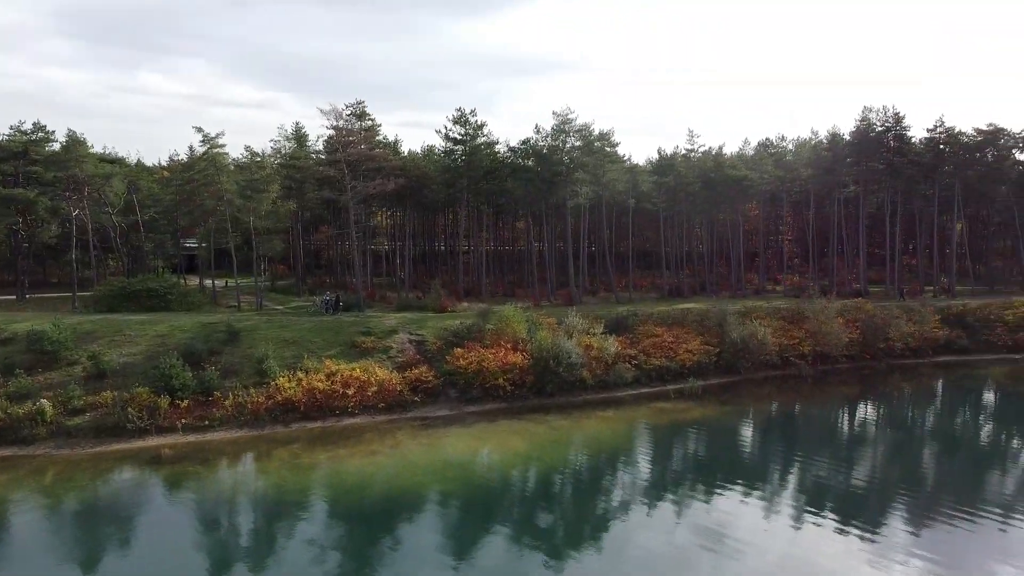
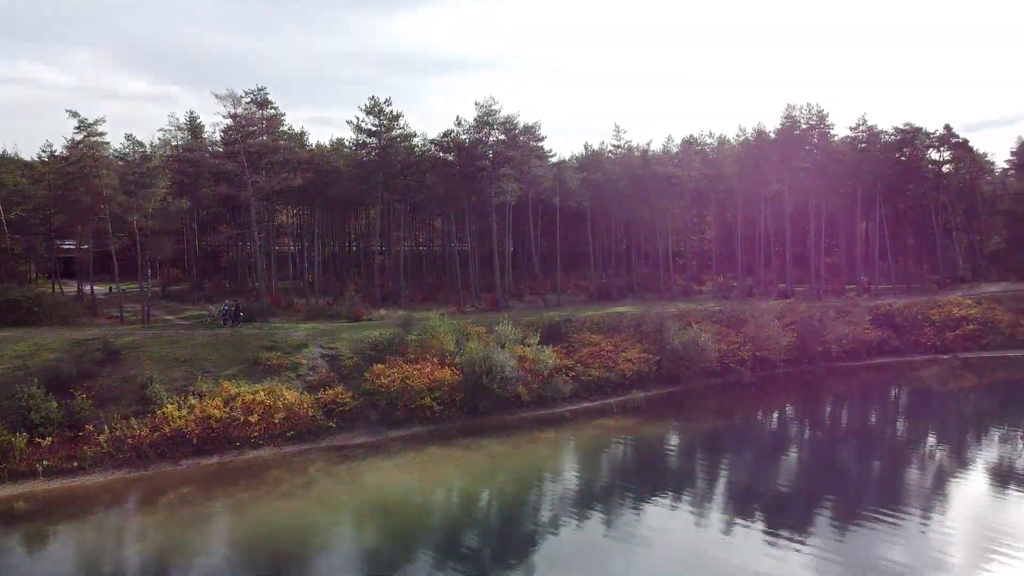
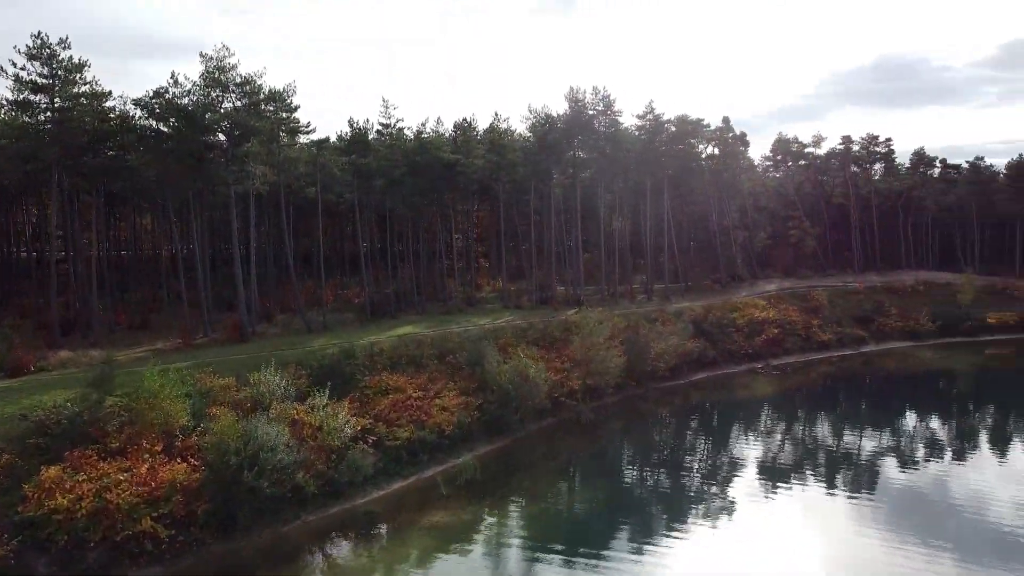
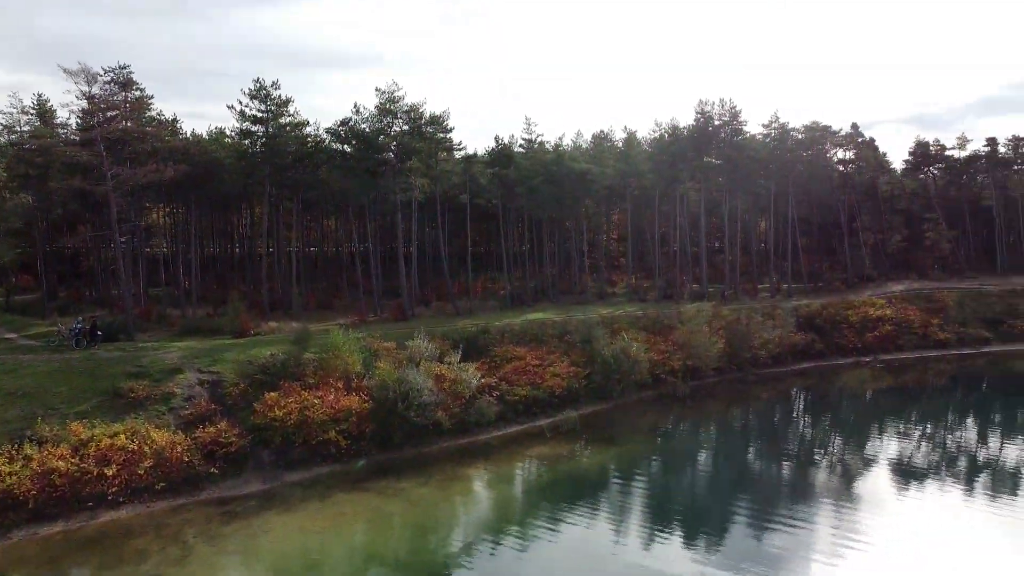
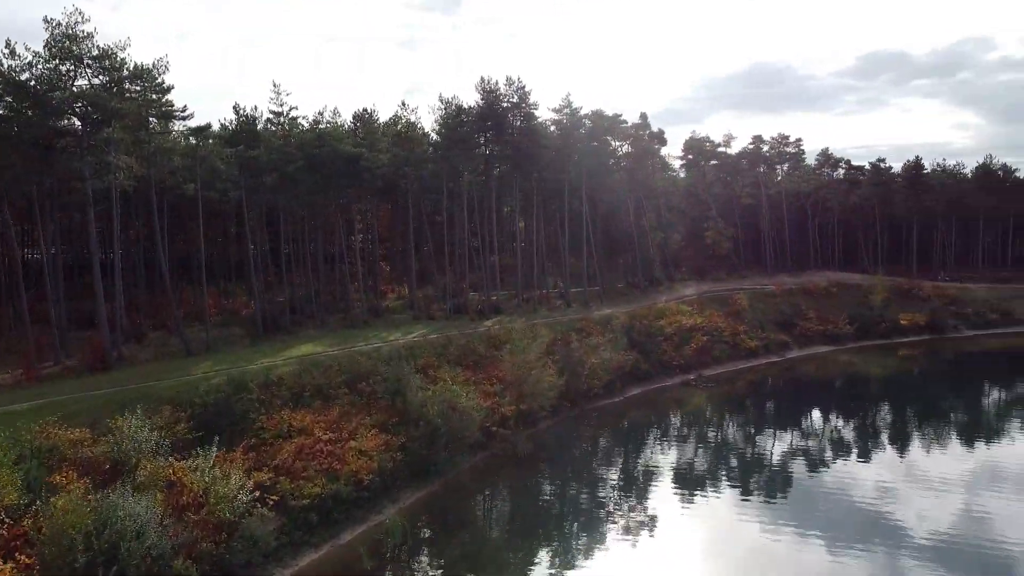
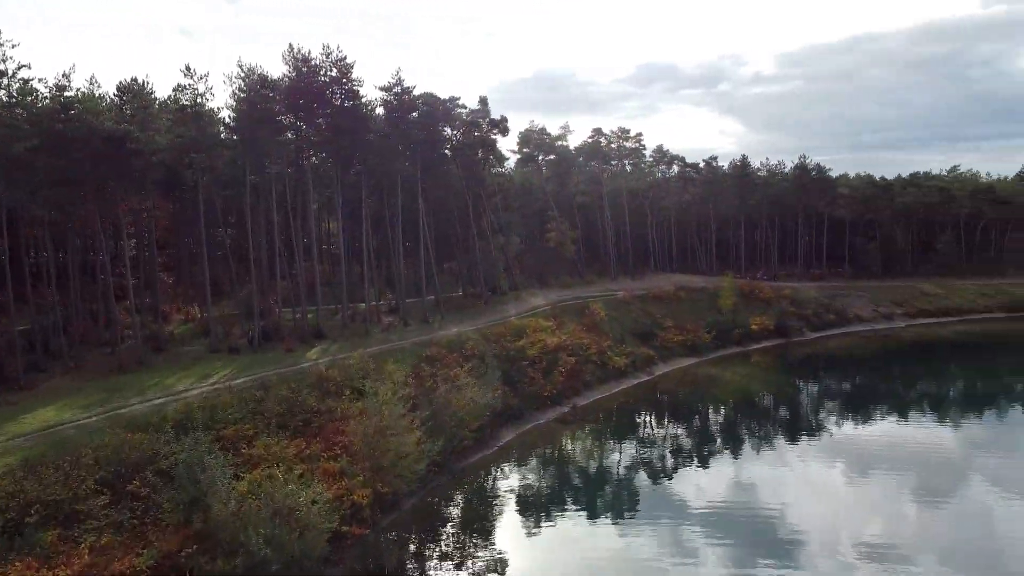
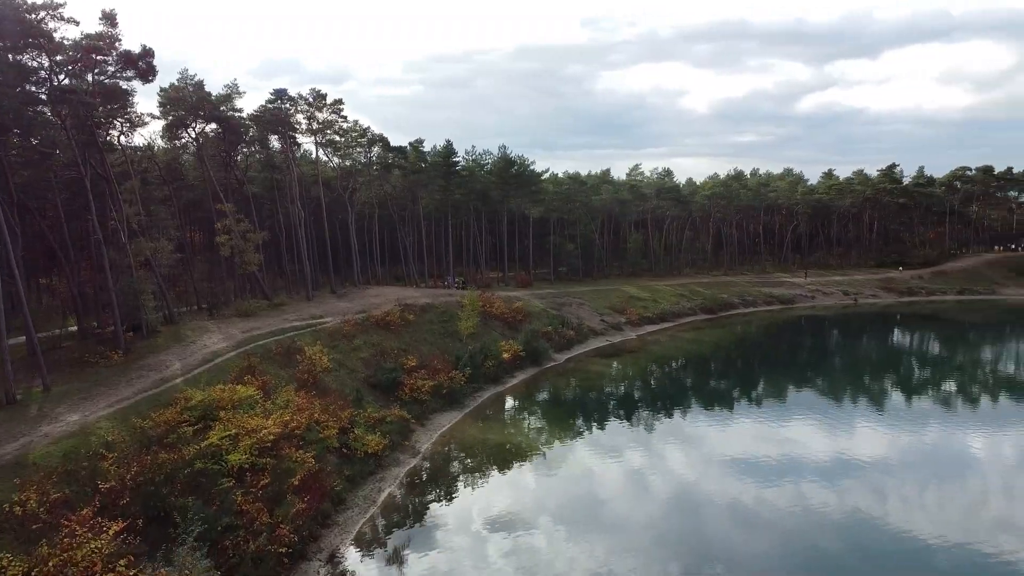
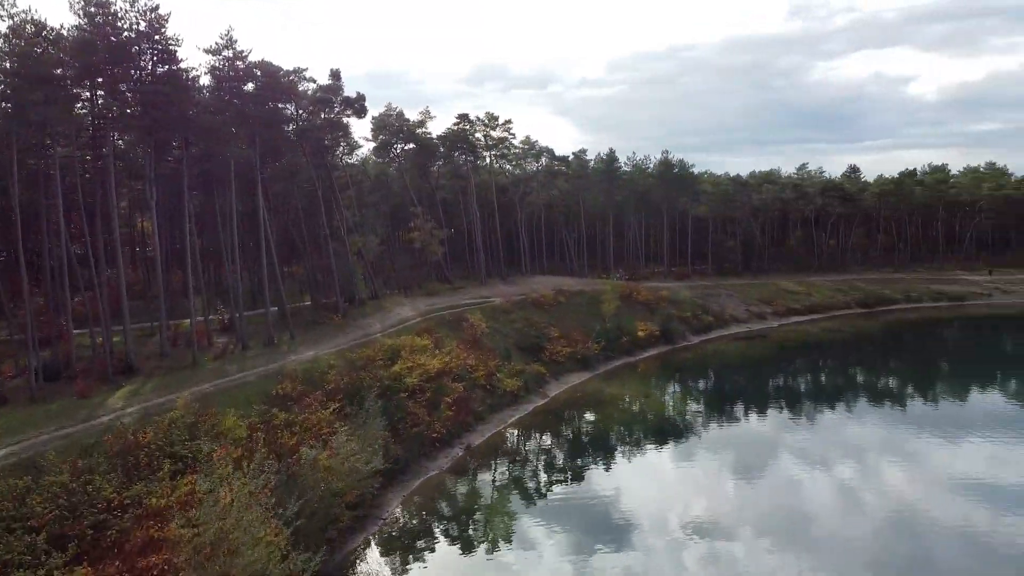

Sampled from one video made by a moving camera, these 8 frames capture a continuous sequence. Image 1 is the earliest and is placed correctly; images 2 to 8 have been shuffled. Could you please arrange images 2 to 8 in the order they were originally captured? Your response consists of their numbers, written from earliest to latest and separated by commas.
2, 4, 3, 5, 6, 8, 7
